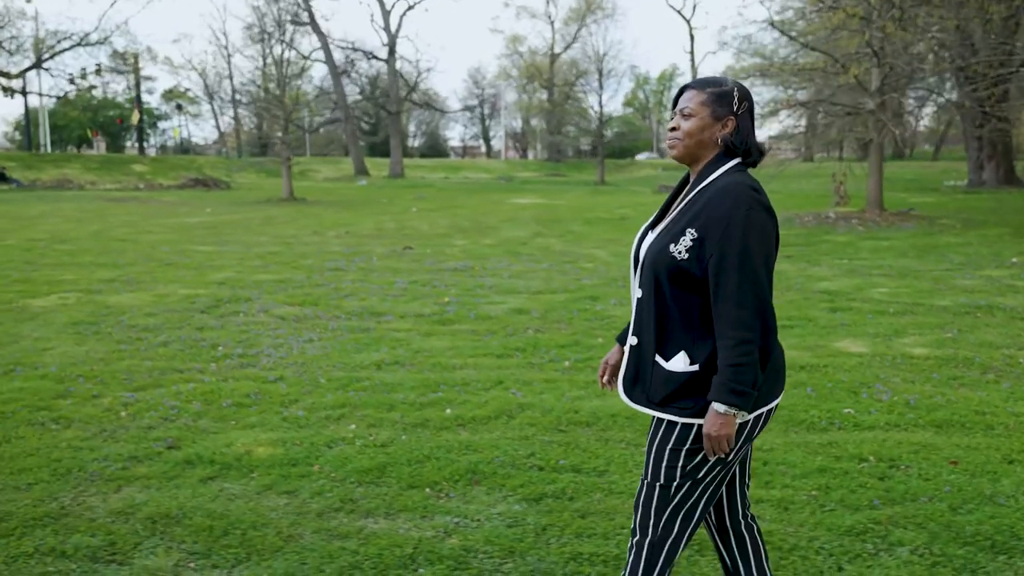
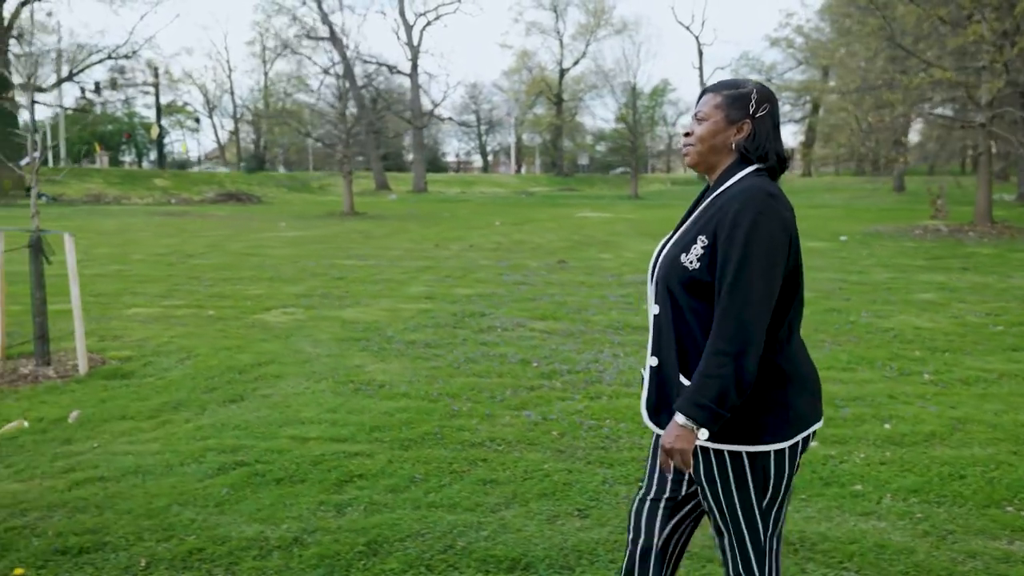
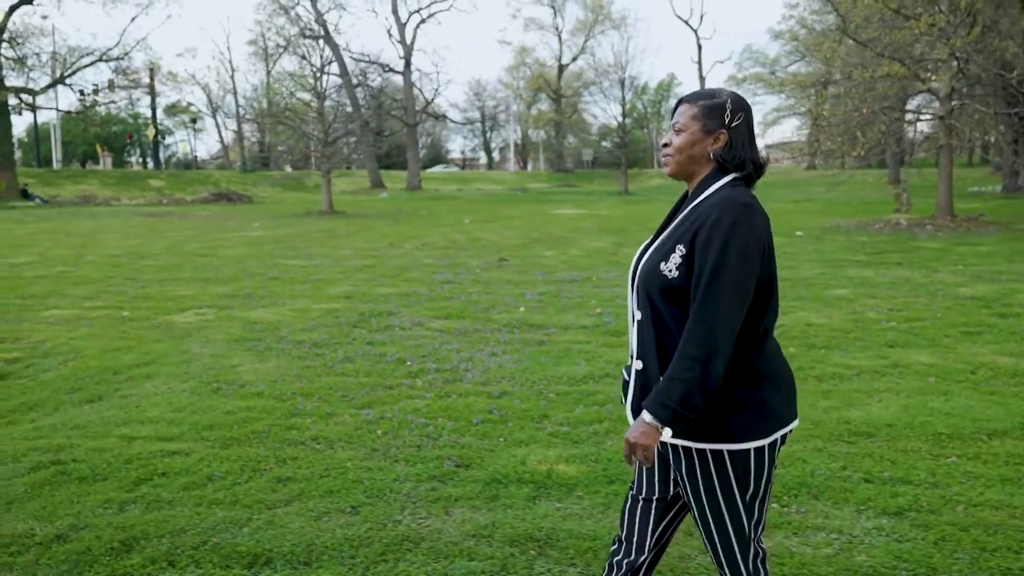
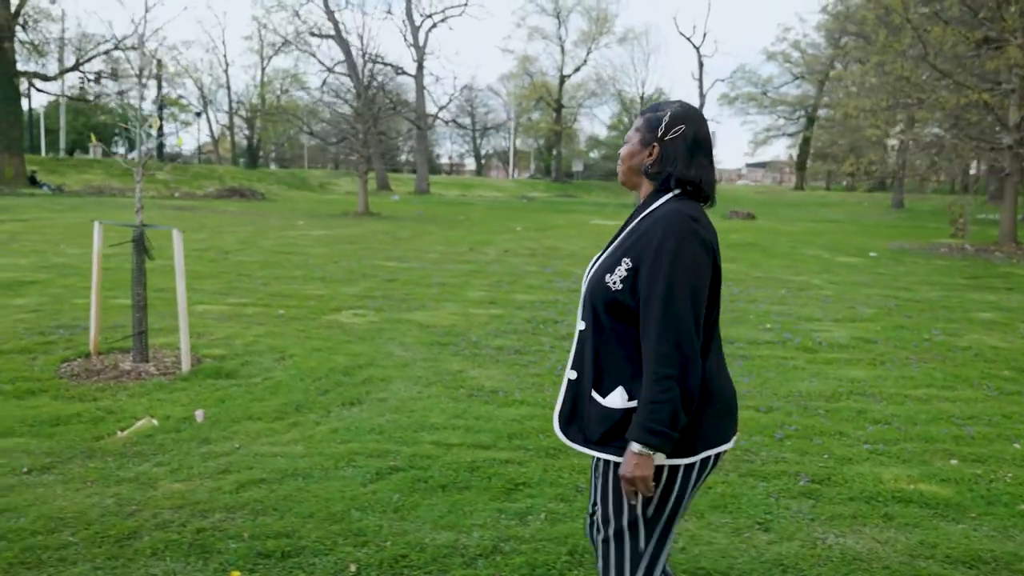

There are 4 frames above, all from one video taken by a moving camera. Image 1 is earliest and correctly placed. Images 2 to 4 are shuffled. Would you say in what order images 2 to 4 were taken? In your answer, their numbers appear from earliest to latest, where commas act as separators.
3, 2, 4
